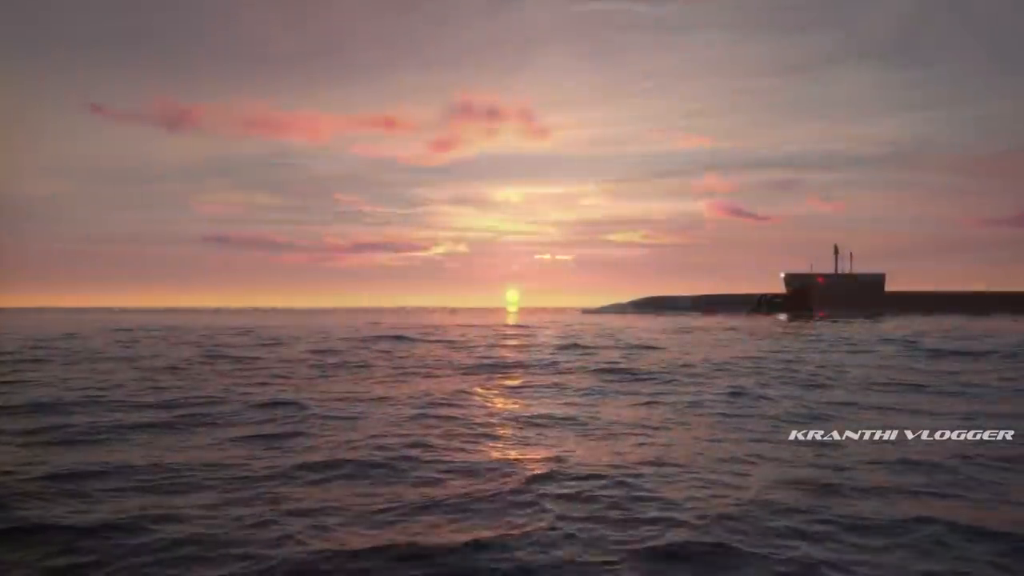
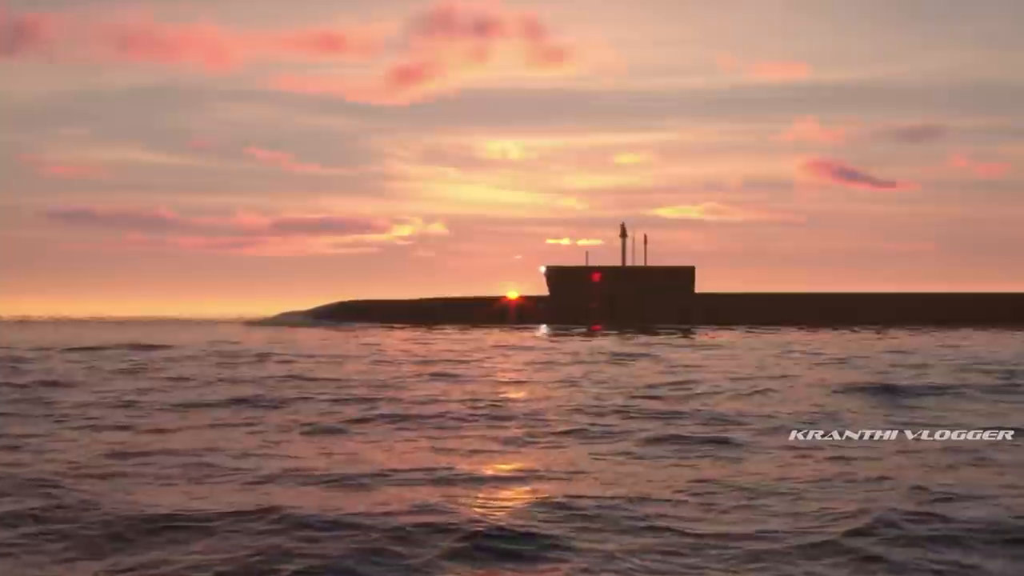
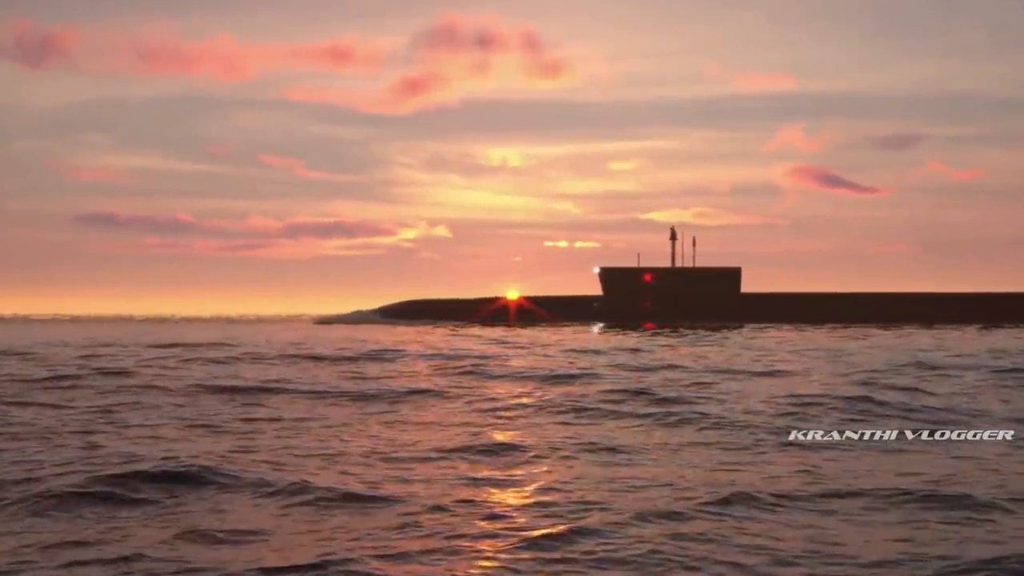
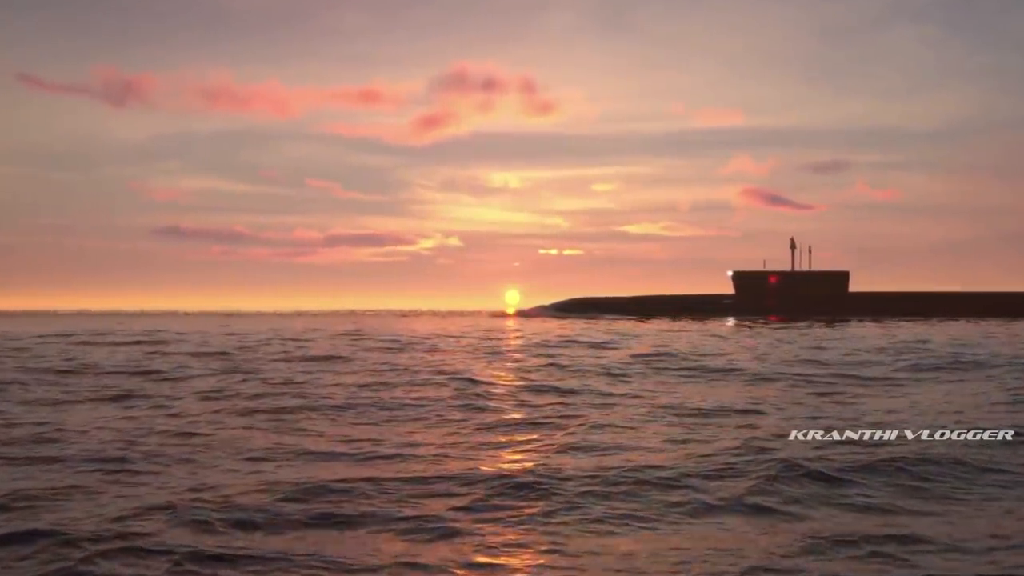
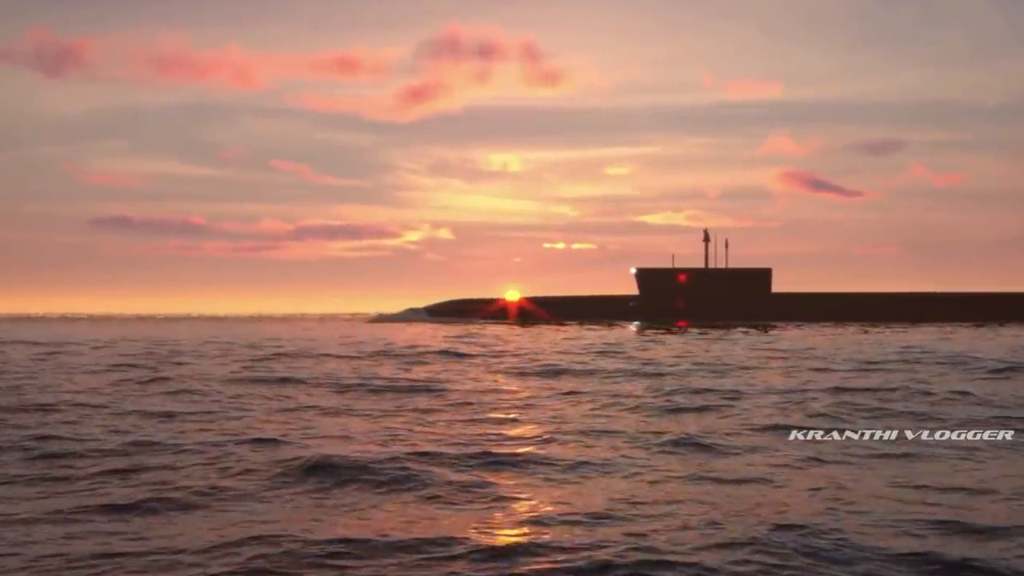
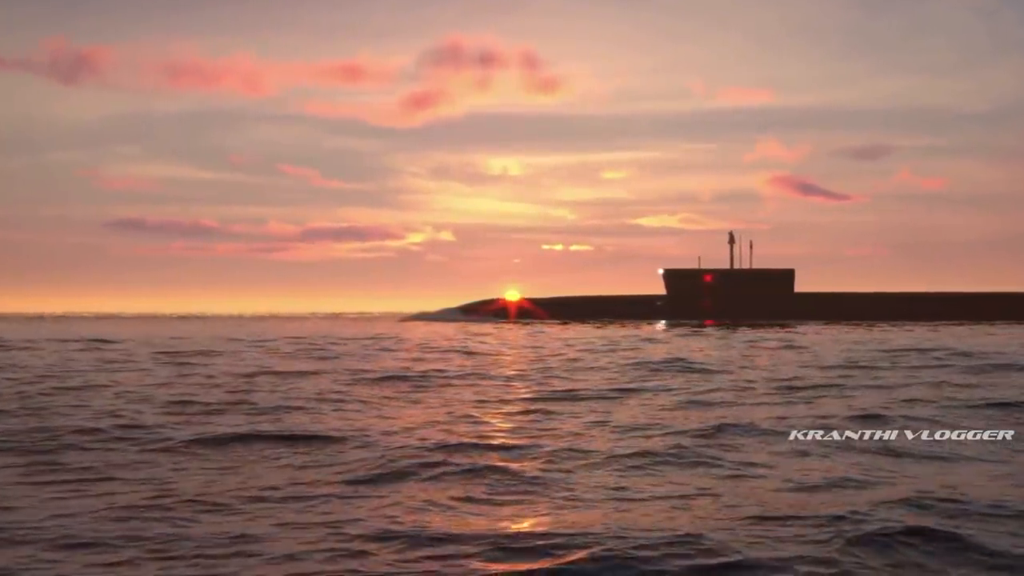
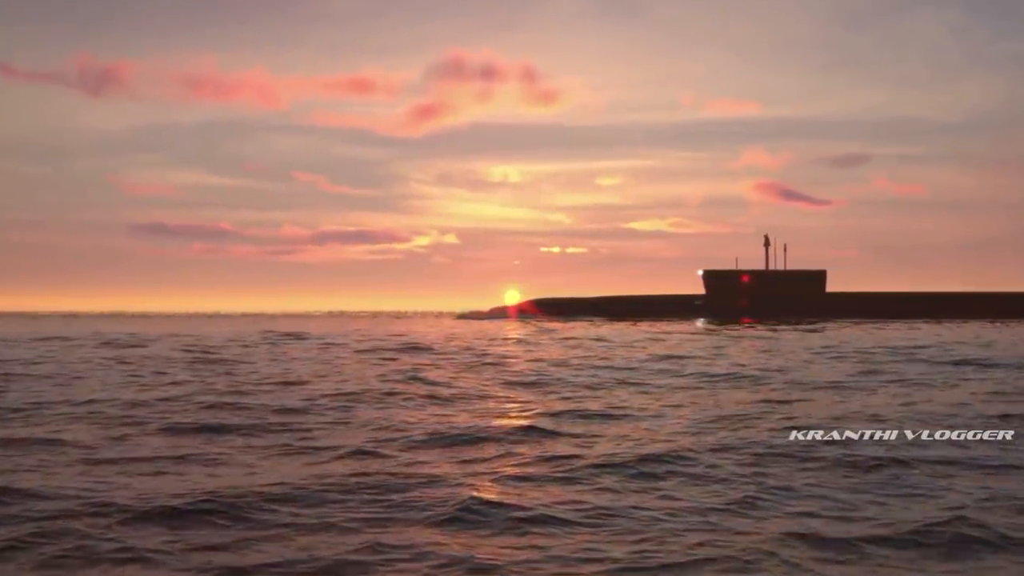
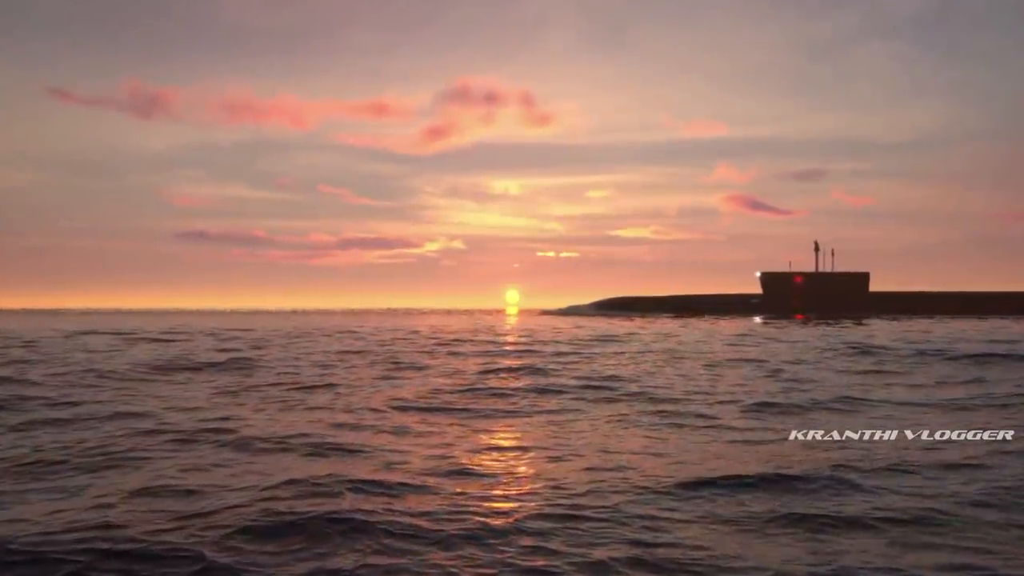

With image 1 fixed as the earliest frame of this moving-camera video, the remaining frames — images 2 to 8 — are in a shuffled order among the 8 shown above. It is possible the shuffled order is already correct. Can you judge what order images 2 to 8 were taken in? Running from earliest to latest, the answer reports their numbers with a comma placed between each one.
8, 4, 7, 6, 5, 3, 2
